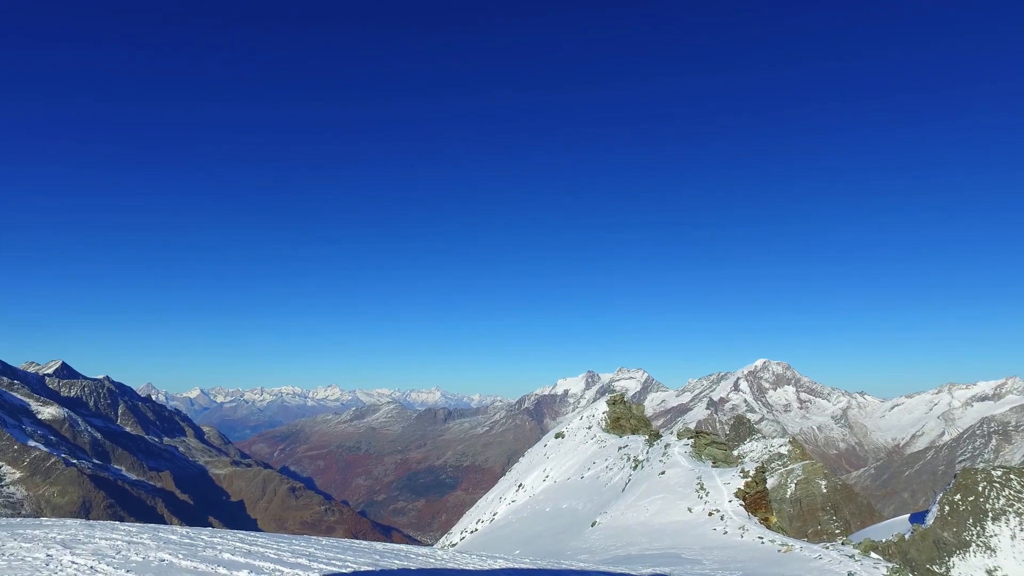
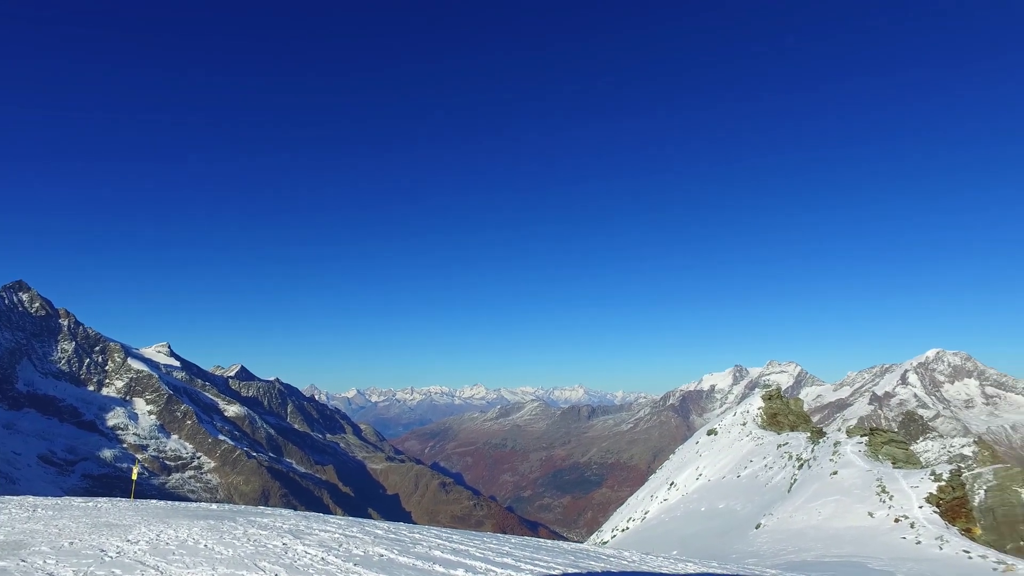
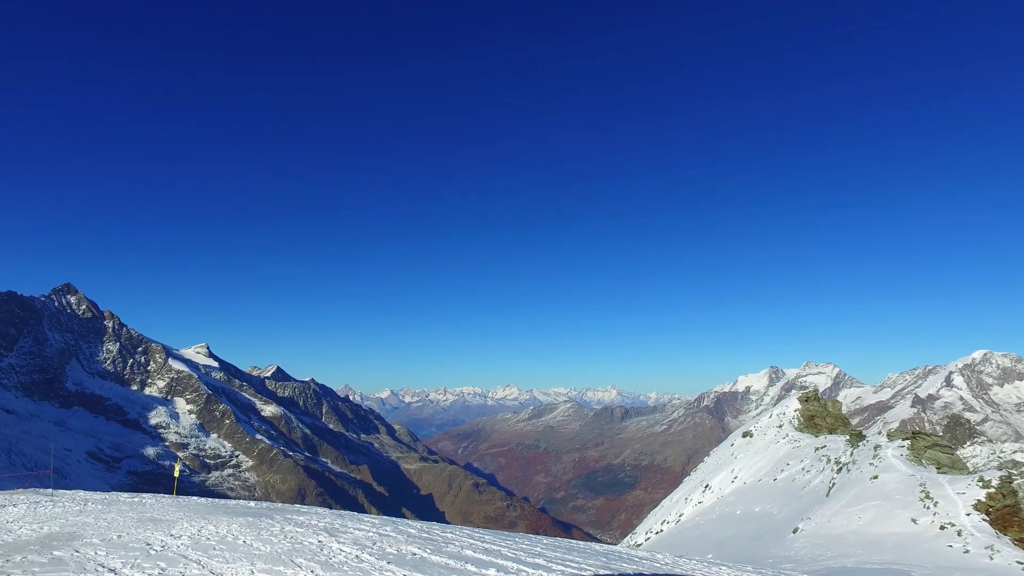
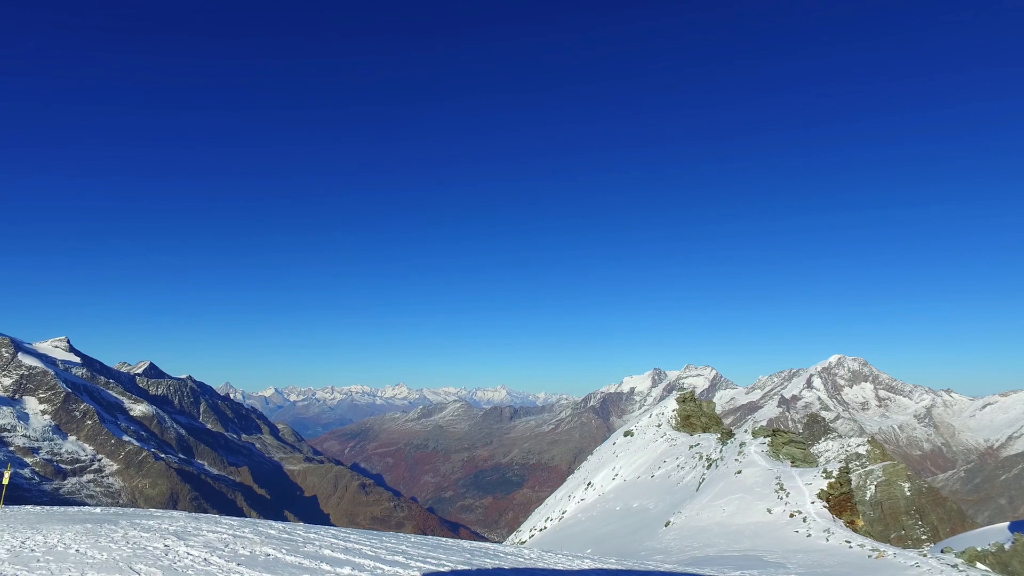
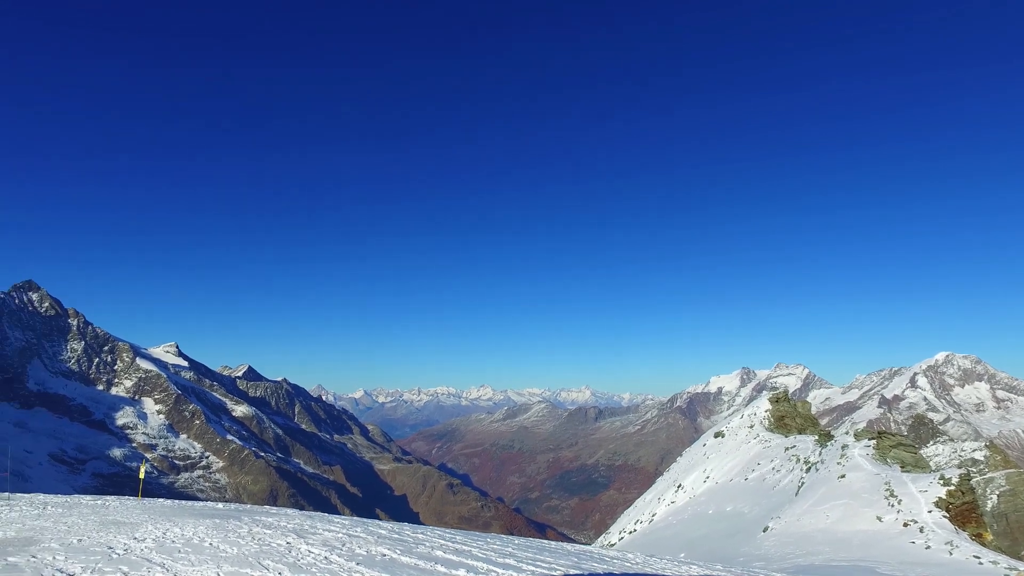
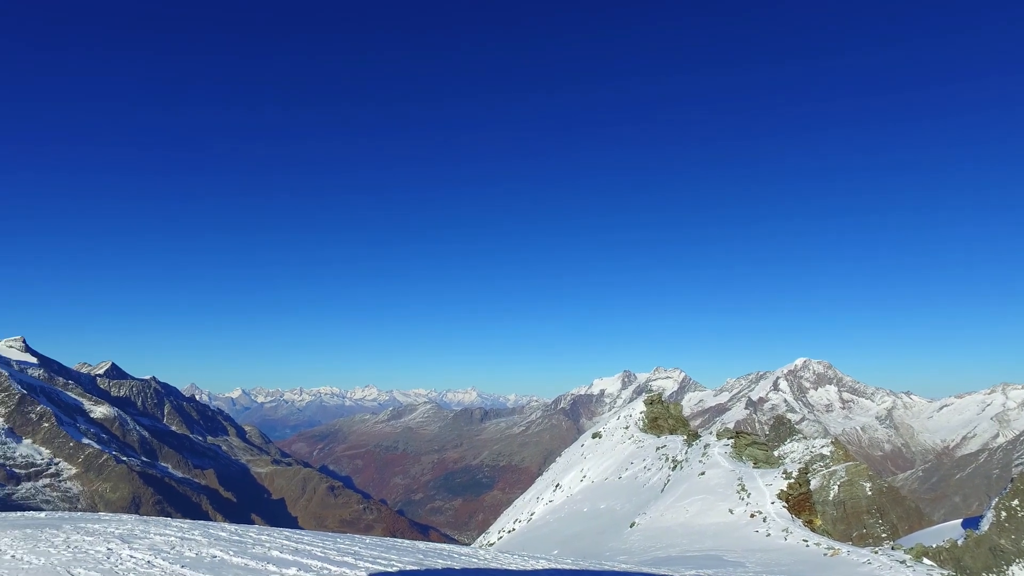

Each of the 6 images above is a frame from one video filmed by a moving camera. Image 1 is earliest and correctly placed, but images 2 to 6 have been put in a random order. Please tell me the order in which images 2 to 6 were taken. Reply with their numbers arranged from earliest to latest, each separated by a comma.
6, 4, 5, 3, 2
